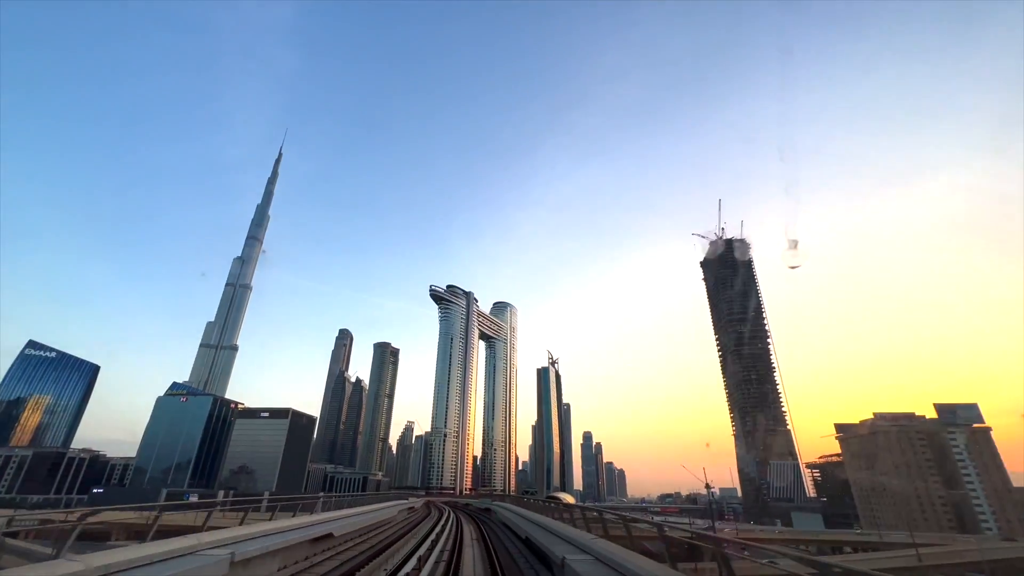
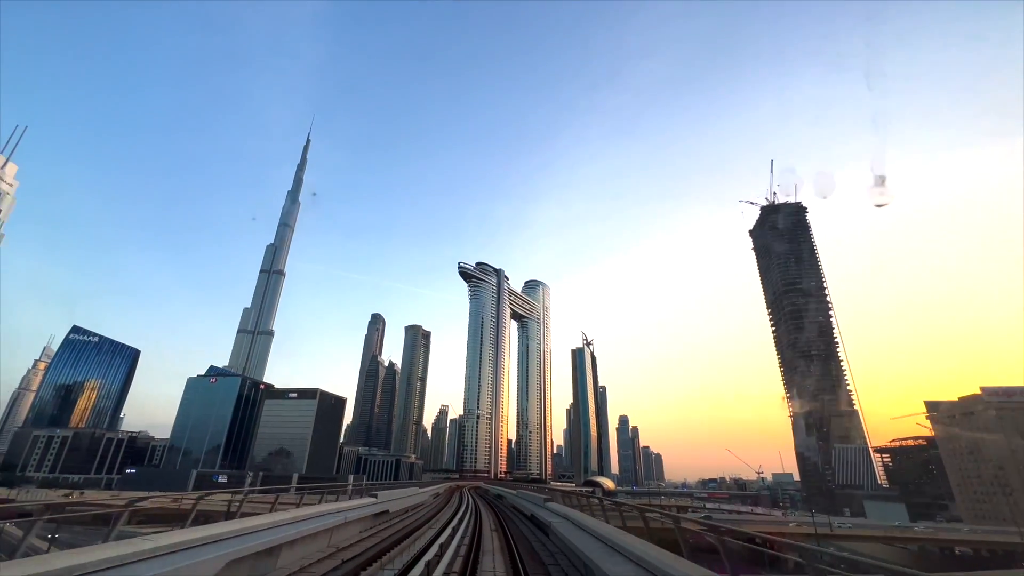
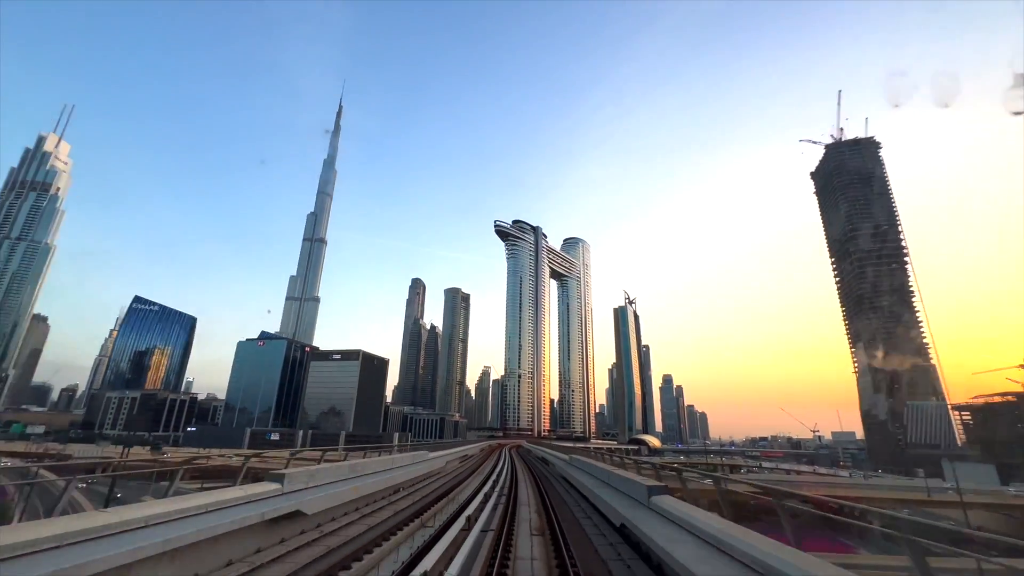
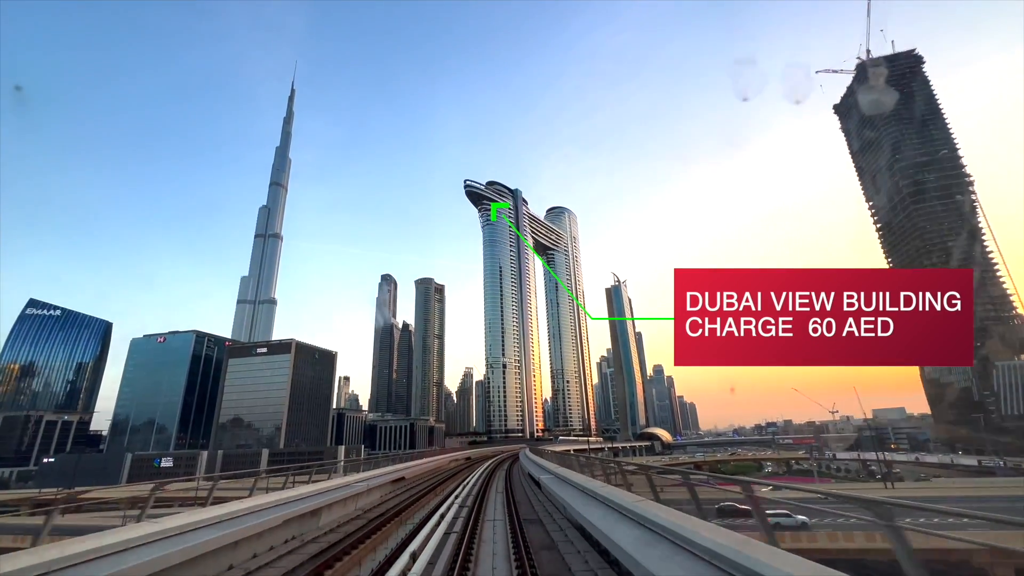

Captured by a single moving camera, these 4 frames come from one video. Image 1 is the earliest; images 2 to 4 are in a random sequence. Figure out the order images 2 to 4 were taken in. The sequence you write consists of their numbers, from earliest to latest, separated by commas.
2, 3, 4
